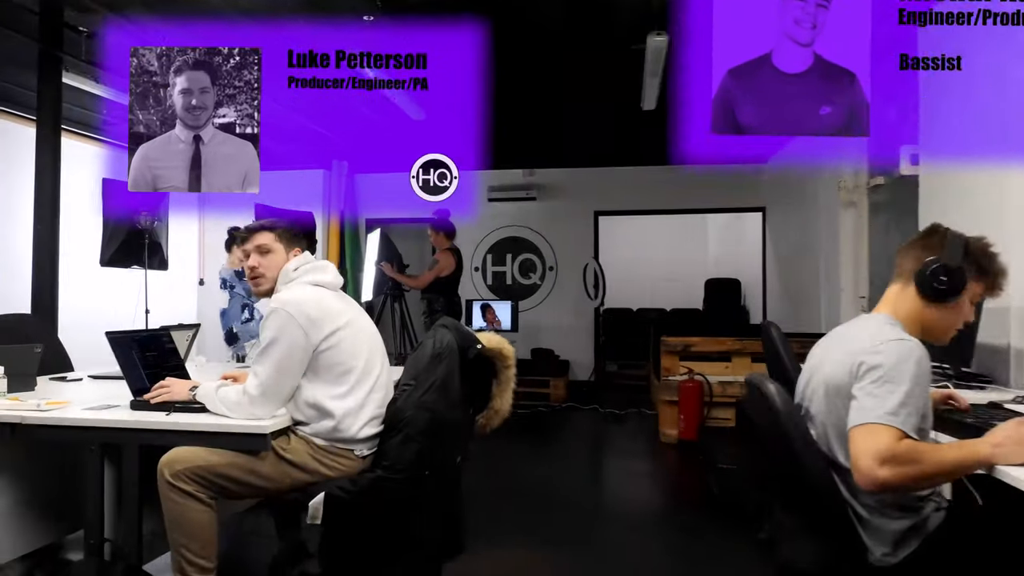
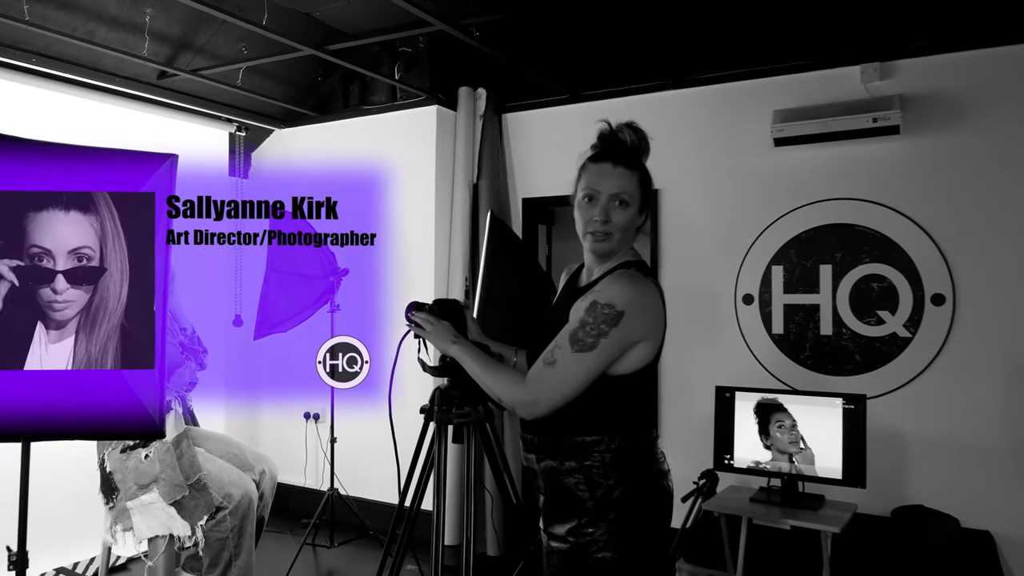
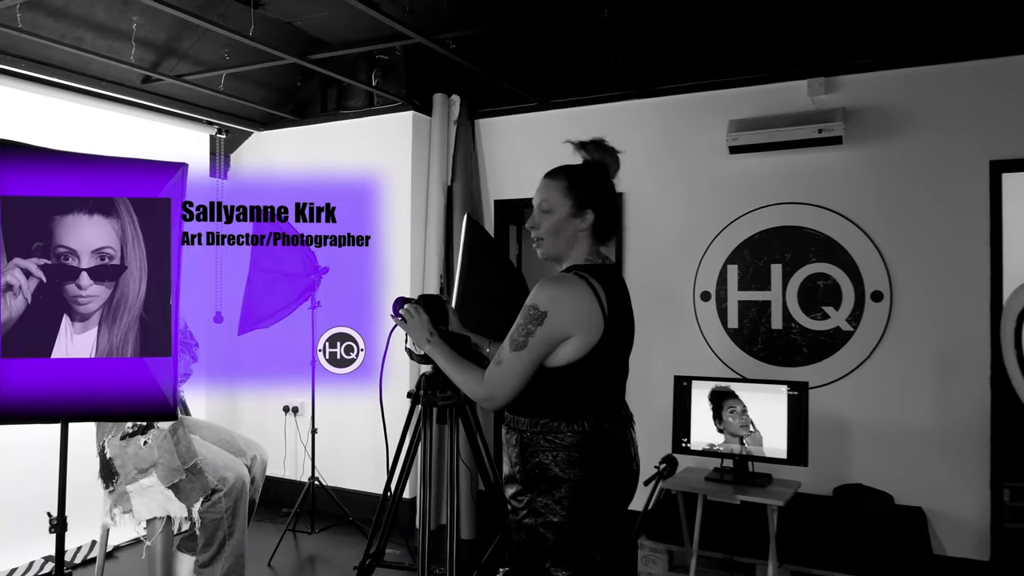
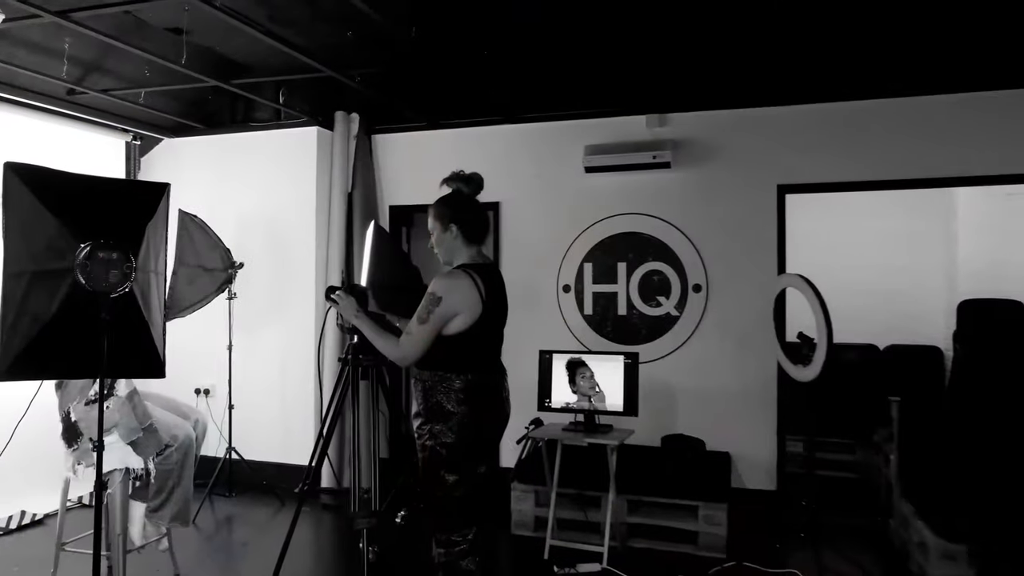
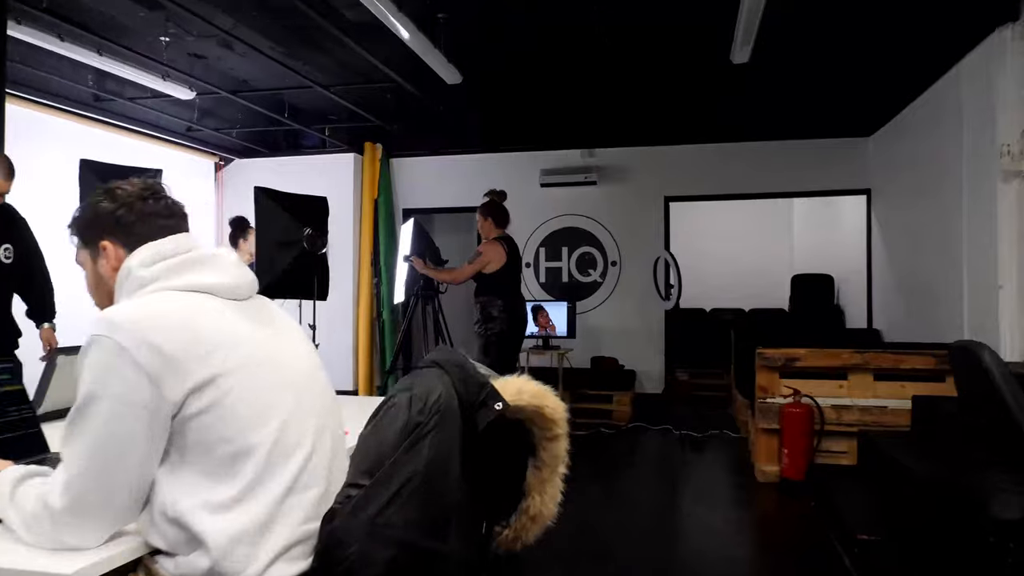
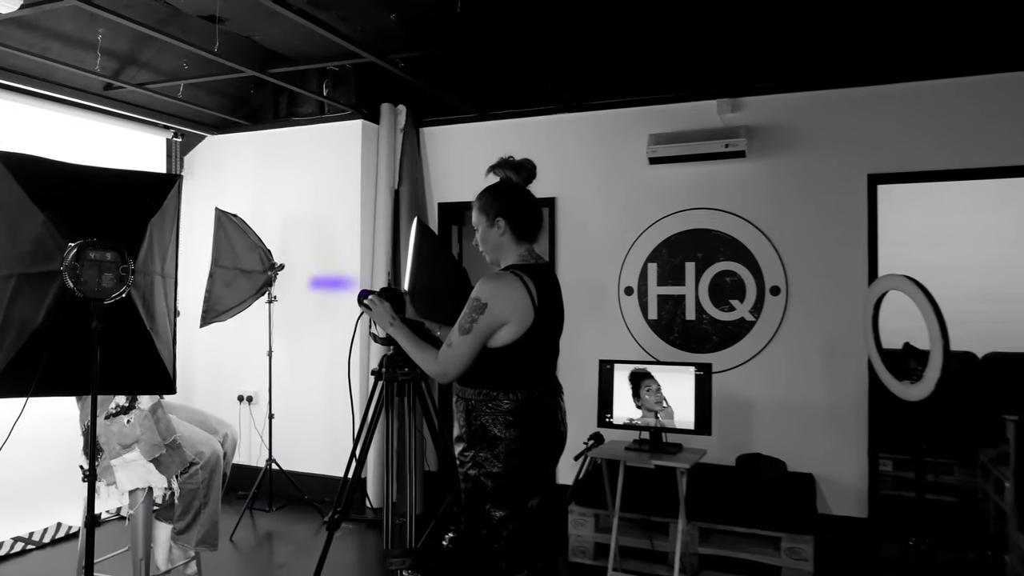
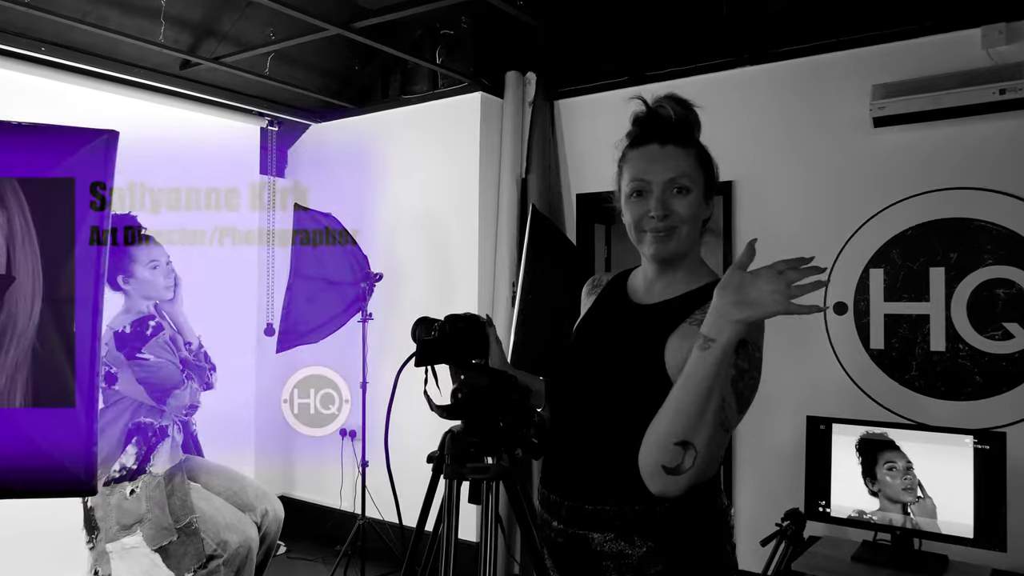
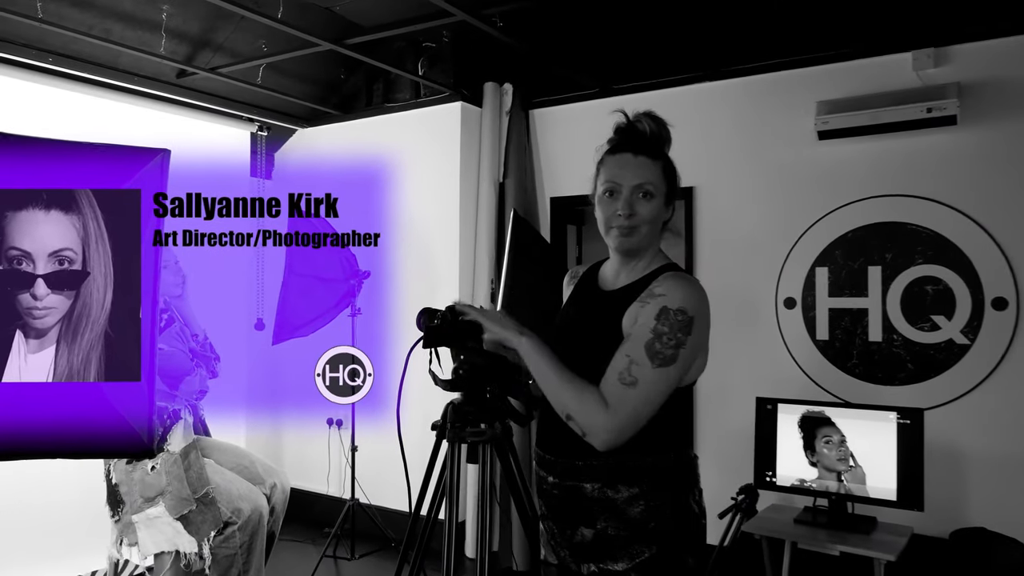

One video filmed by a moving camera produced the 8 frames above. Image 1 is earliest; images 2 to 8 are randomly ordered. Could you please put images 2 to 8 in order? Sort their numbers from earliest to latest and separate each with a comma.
5, 4, 6, 3, 2, 8, 7
